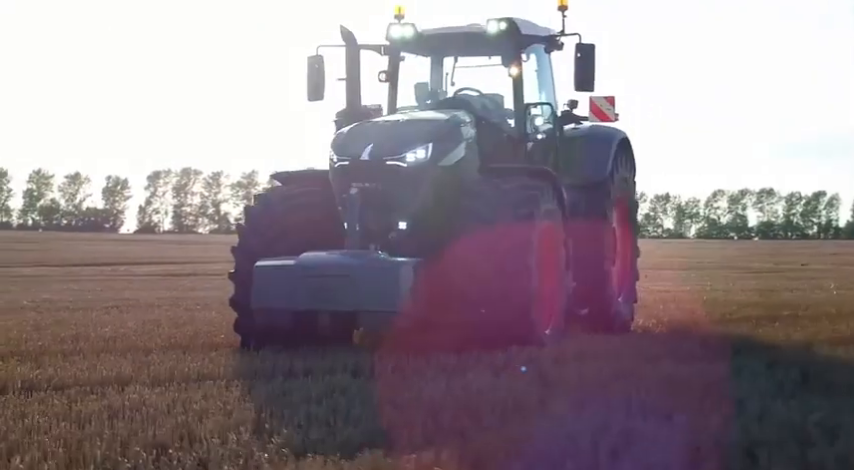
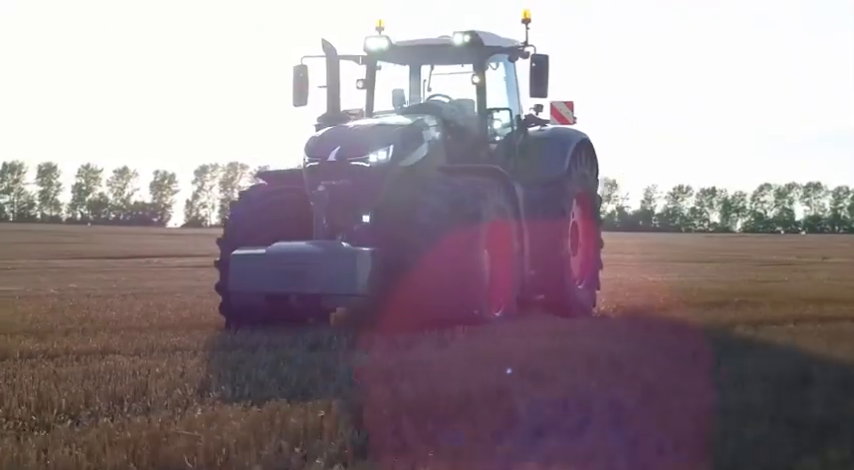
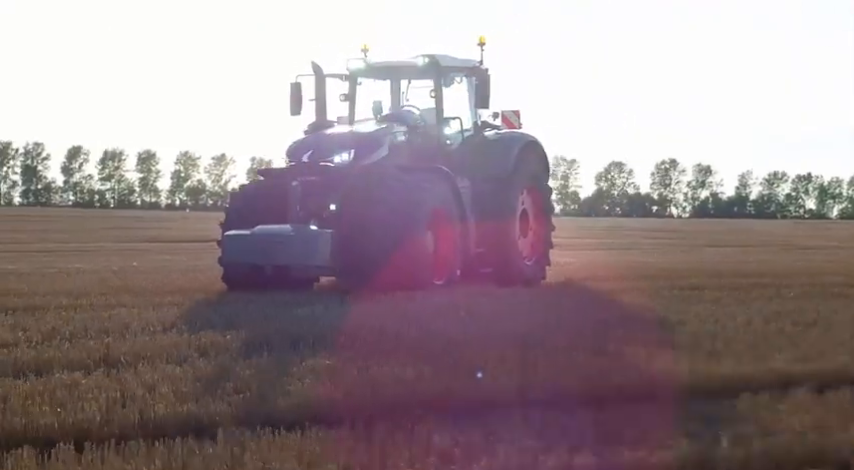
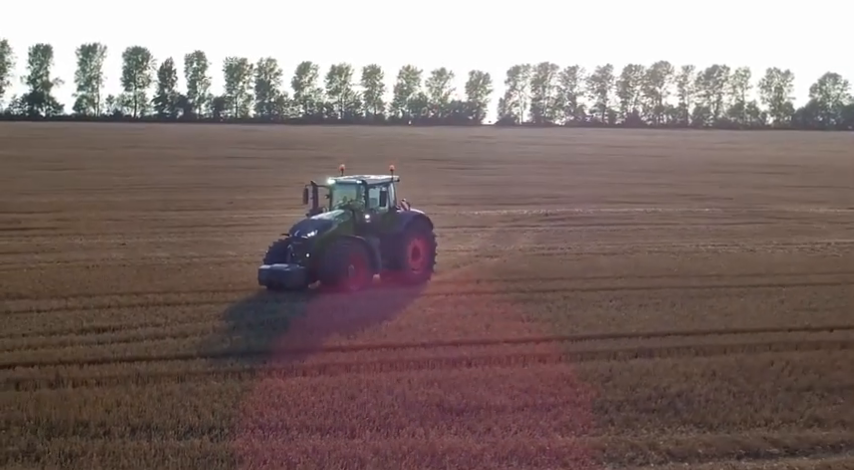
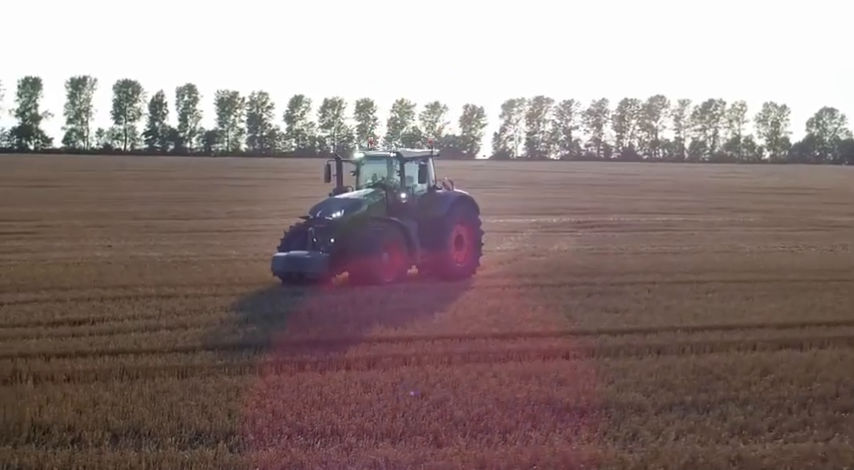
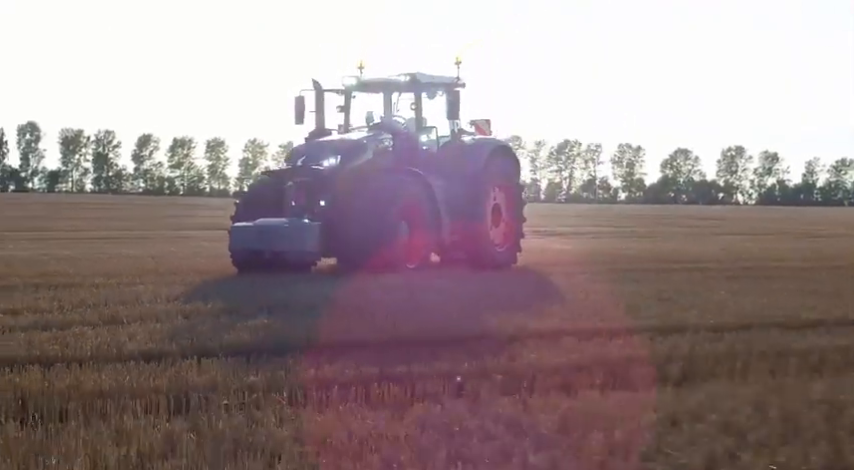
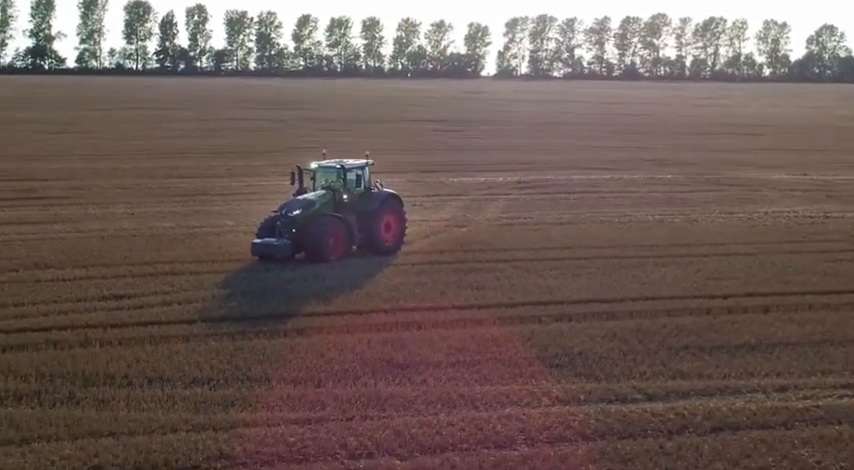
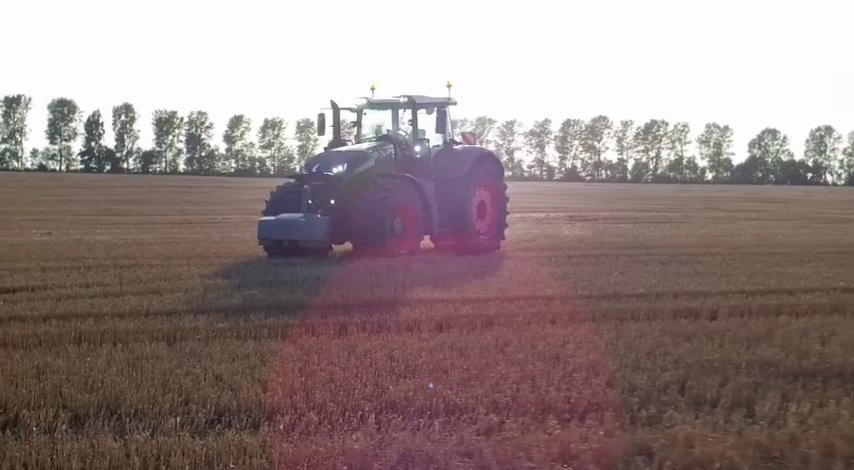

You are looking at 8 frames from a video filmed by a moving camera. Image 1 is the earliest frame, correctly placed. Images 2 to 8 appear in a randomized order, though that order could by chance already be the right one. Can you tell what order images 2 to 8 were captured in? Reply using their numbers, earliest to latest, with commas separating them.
2, 3, 6, 8, 5, 4, 7
